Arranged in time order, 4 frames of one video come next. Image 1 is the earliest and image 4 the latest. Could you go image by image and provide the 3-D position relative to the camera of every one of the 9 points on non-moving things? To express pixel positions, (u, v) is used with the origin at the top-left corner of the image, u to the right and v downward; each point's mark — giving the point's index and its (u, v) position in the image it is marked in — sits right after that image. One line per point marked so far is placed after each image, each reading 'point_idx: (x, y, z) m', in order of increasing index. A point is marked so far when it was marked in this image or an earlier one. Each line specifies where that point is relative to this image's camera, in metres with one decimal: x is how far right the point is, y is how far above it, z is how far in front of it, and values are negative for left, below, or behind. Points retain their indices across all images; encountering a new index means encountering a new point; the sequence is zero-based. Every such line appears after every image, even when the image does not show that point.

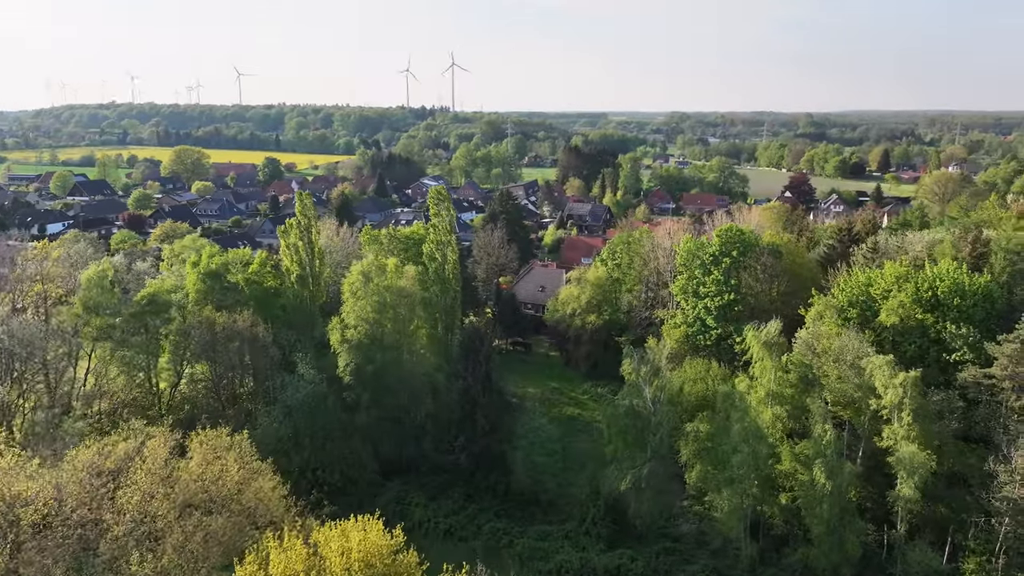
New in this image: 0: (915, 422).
0: (+9.7, -3.3, +19.3) m
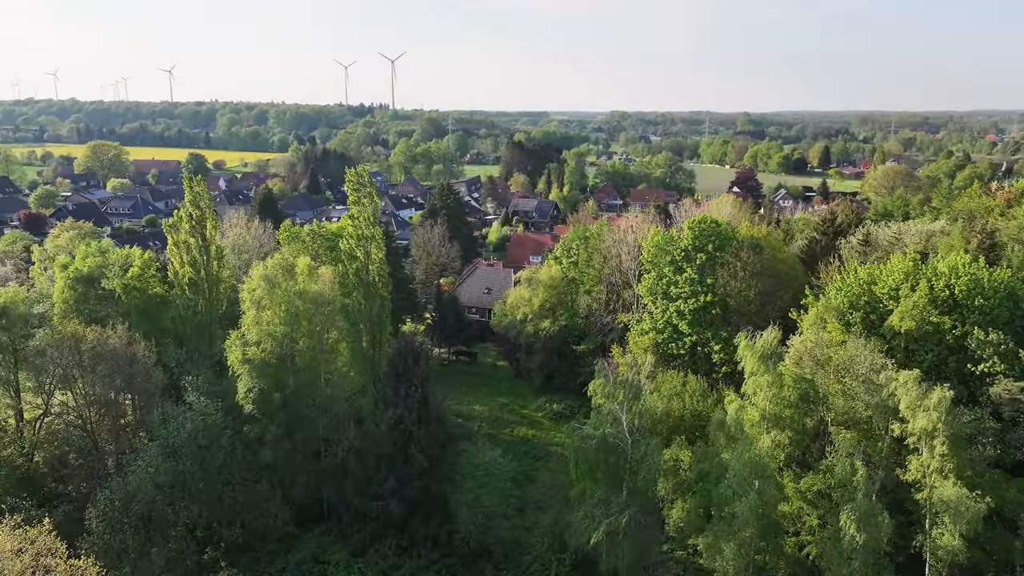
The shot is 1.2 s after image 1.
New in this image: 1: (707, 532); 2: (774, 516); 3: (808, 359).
0: (+8.6, -3.3, +15.7) m
1: (+4.0, -5.2, +16.9) m
2: (+5.3, -4.7, +16.6) m
3: (+7.2, -1.8, +19.3) m
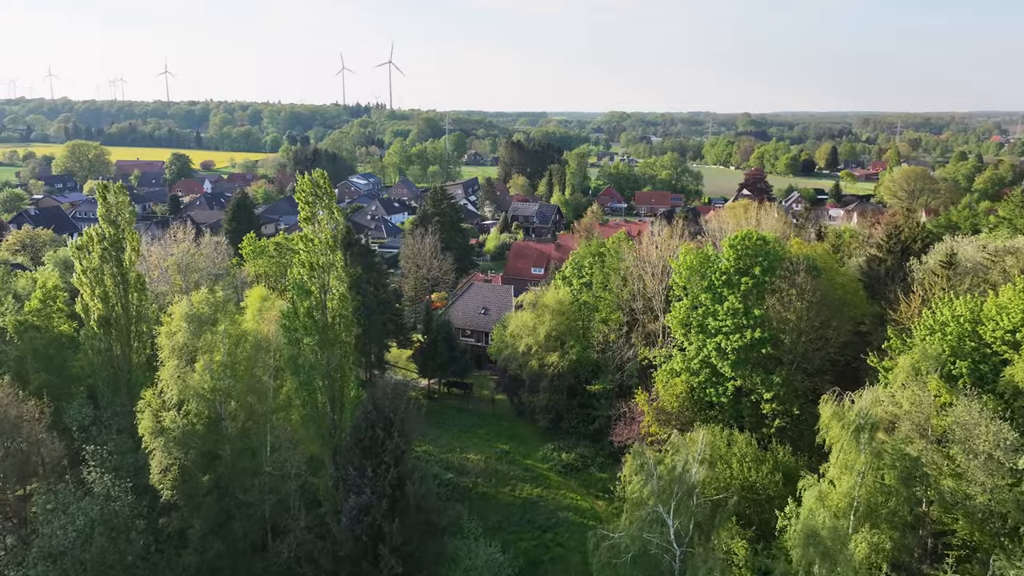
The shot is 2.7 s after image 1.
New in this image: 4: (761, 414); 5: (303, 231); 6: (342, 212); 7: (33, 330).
0: (+8.7, -4.1, +11.0) m
1: (+4.1, -6.0, +12.3) m
2: (+5.3, -5.5, +12.0) m
3: (+7.2, -2.6, +14.7) m
4: (+6.1, -3.1, +19.5) m
5: (-4.2, +1.2, +17.3) m
6: (-3.7, +1.7, +18.0) m
7: (-10.4, -0.8, +17.4) m
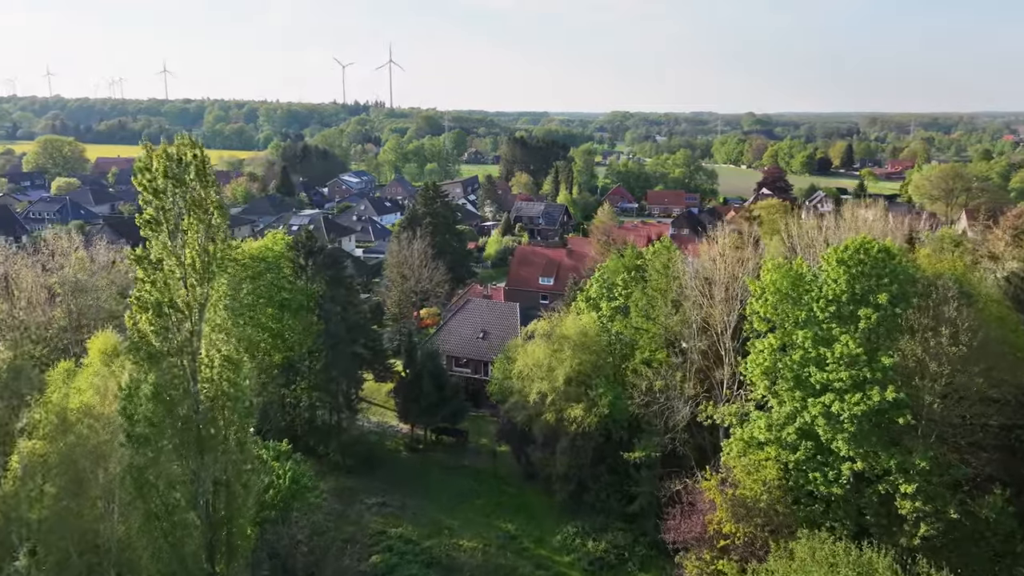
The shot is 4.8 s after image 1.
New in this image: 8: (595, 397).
0: (+8.9, -4.7, +4.5) m
1: (+4.3, -6.6, +5.8) m
2: (+5.5, -6.1, +5.5) m
3: (+7.4, -3.2, +8.2) m
4: (+6.3, -3.7, +13.0) m
5: (-4.1, +0.6, +10.8) m
6: (-3.5, +1.1, +11.5) m
7: (-10.2, -1.4, +10.9) m
8: (+1.9, -2.4, +17.9) m
